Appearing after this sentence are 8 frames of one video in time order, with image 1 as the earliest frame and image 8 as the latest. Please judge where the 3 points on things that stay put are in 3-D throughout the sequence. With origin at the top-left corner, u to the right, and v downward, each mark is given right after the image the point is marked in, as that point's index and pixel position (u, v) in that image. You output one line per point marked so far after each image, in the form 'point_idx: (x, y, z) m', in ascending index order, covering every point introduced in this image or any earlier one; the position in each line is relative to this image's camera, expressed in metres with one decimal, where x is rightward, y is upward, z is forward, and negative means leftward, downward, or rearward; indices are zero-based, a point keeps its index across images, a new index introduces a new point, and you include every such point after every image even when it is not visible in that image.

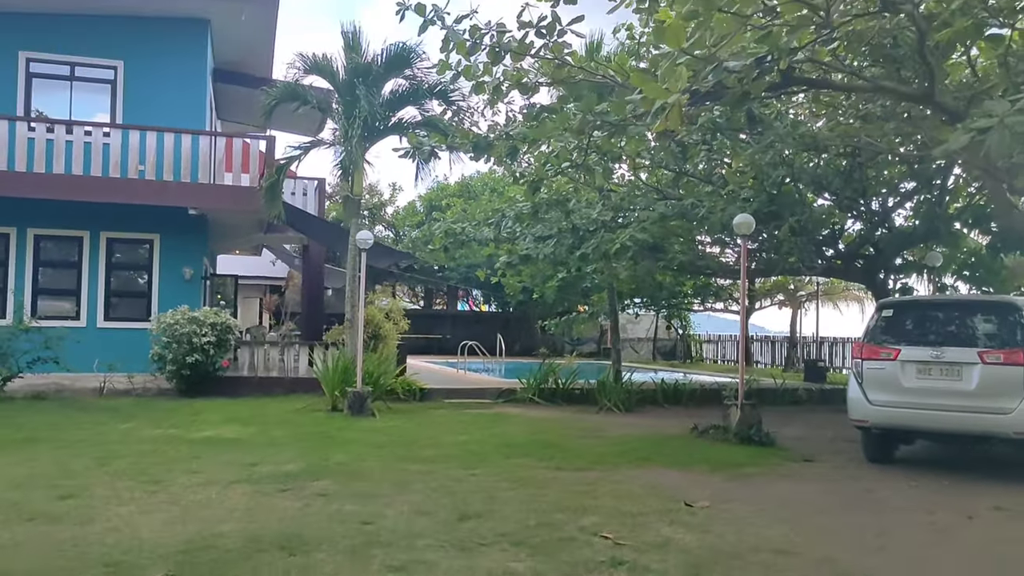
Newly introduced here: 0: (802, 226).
0: (+4.2, +0.9, +12.7) m
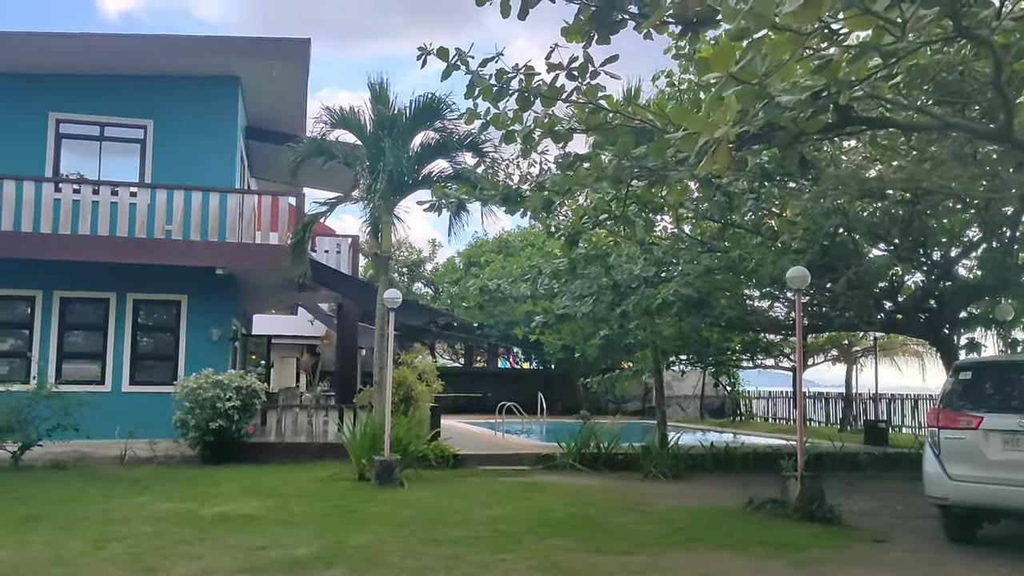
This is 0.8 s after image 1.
0: (+4.7, +0.1, +11.8) m
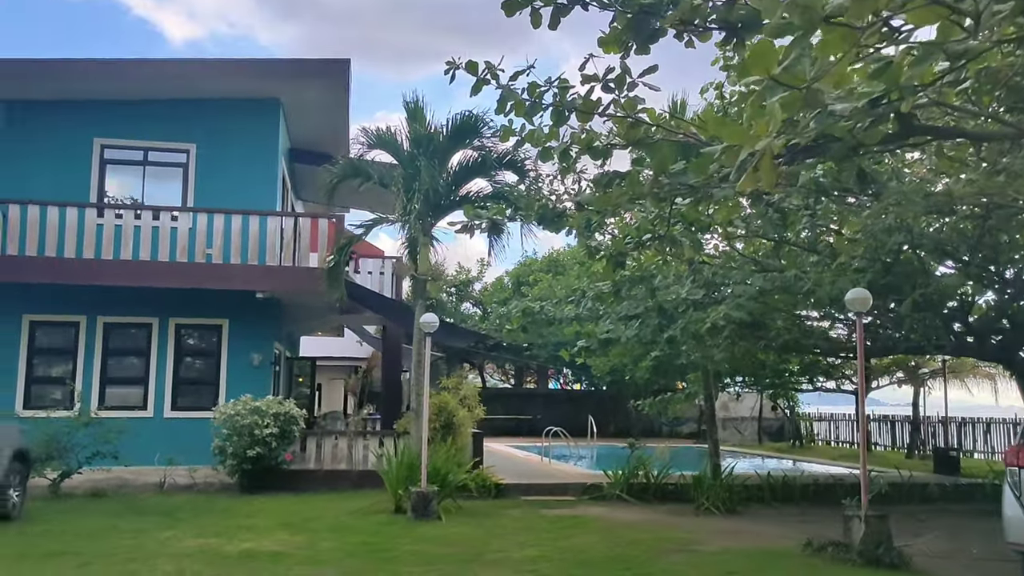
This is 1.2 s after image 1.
0: (+5.3, -0.1, +11.1) m
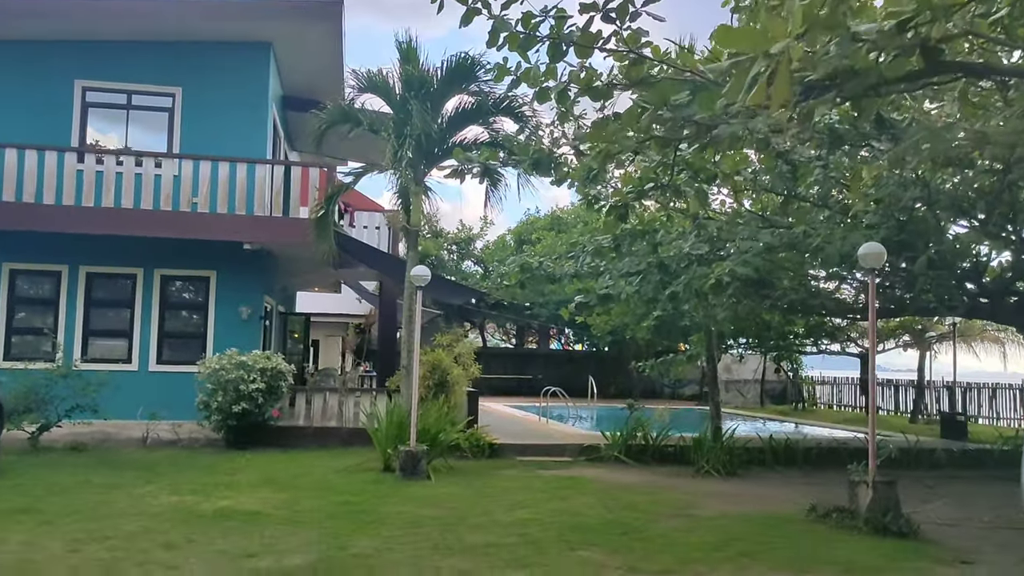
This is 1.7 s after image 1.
0: (+5.2, +0.4, +10.6) m
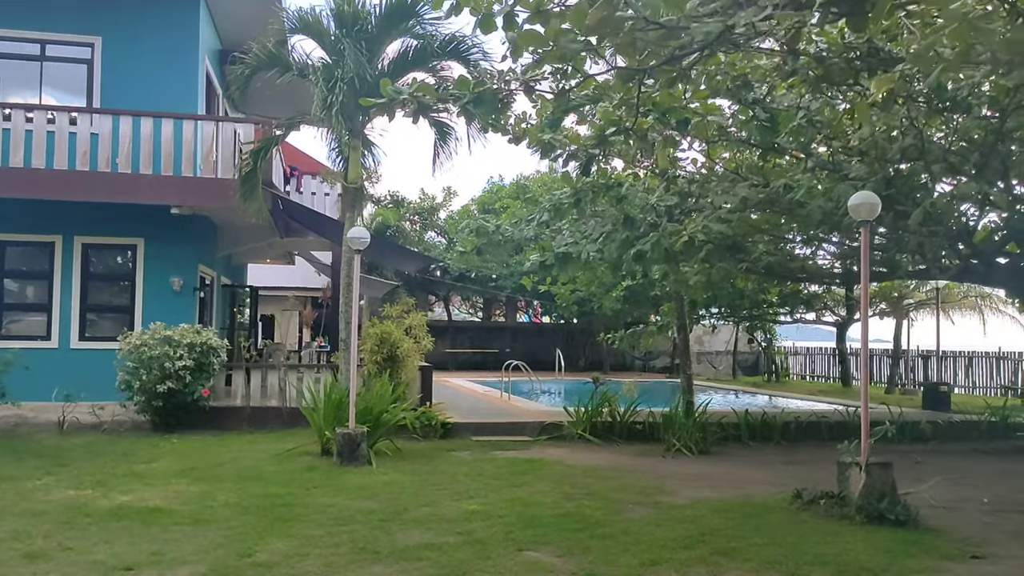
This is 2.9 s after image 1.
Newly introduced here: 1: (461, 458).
0: (+4.7, +0.8, +9.7) m
1: (-0.6, -1.9, +9.5) m
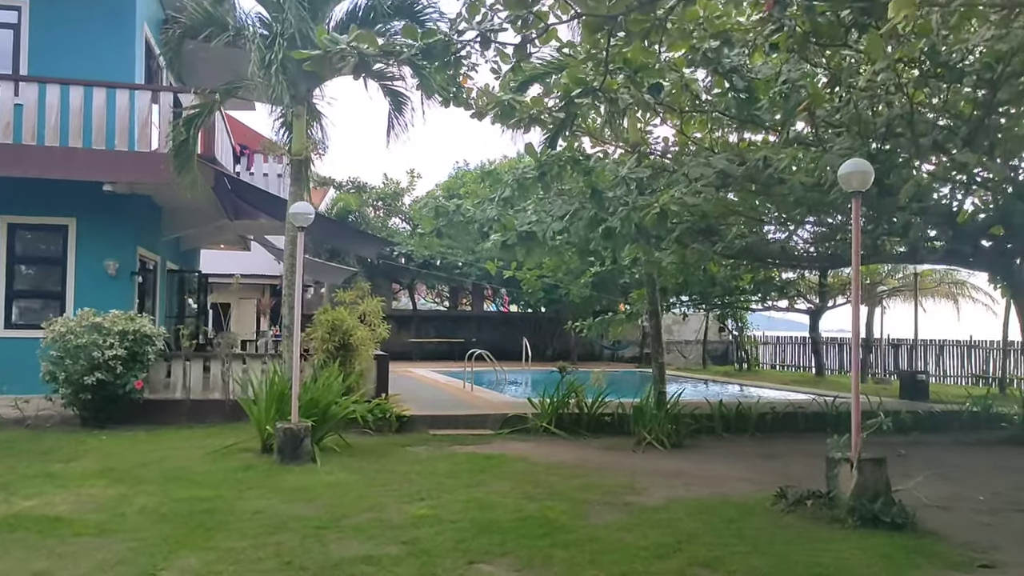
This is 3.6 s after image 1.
0: (+4.3, +1.0, +9.1) m
1: (-1.0, -1.7, +8.8) m
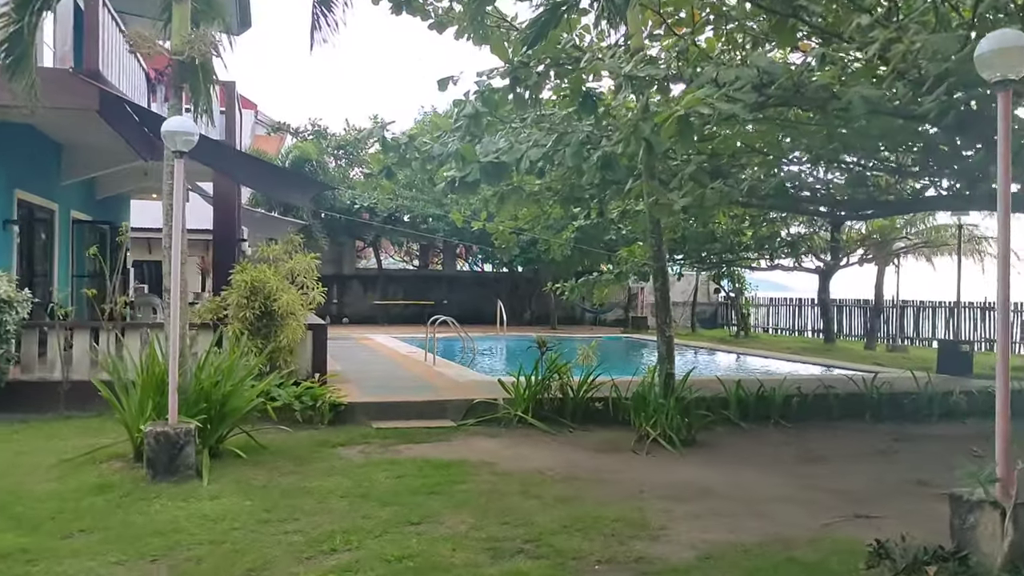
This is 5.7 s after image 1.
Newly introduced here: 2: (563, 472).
0: (+4.0, +1.4, +6.9) m
1: (-1.3, -1.3, +6.6) m
2: (+0.4, -1.3, +6.3) m
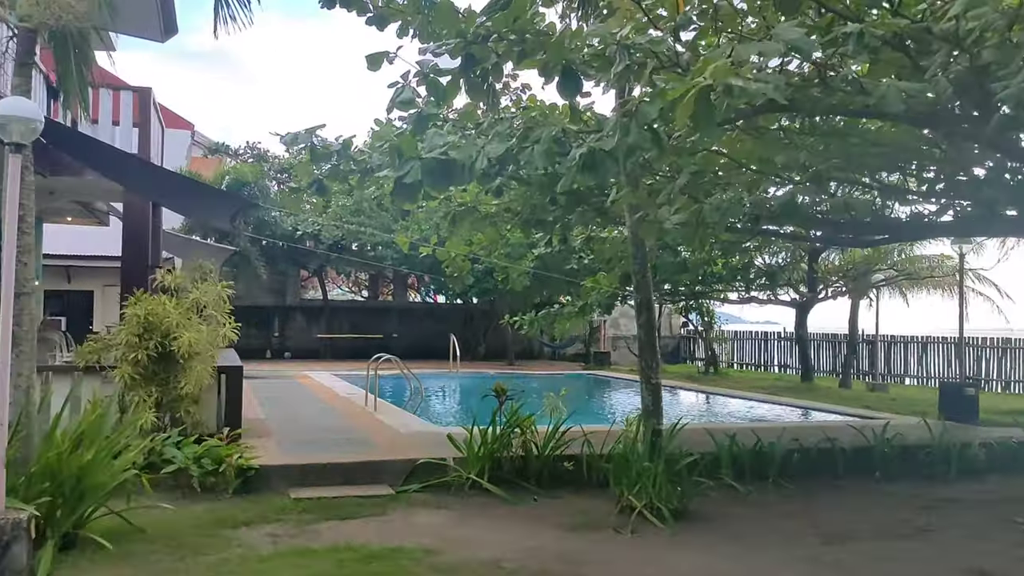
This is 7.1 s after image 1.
0: (+3.7, +1.1, +5.8) m
1: (-1.5, -1.5, +5.1) m
2: (+0.1, -1.5, +4.8) m
